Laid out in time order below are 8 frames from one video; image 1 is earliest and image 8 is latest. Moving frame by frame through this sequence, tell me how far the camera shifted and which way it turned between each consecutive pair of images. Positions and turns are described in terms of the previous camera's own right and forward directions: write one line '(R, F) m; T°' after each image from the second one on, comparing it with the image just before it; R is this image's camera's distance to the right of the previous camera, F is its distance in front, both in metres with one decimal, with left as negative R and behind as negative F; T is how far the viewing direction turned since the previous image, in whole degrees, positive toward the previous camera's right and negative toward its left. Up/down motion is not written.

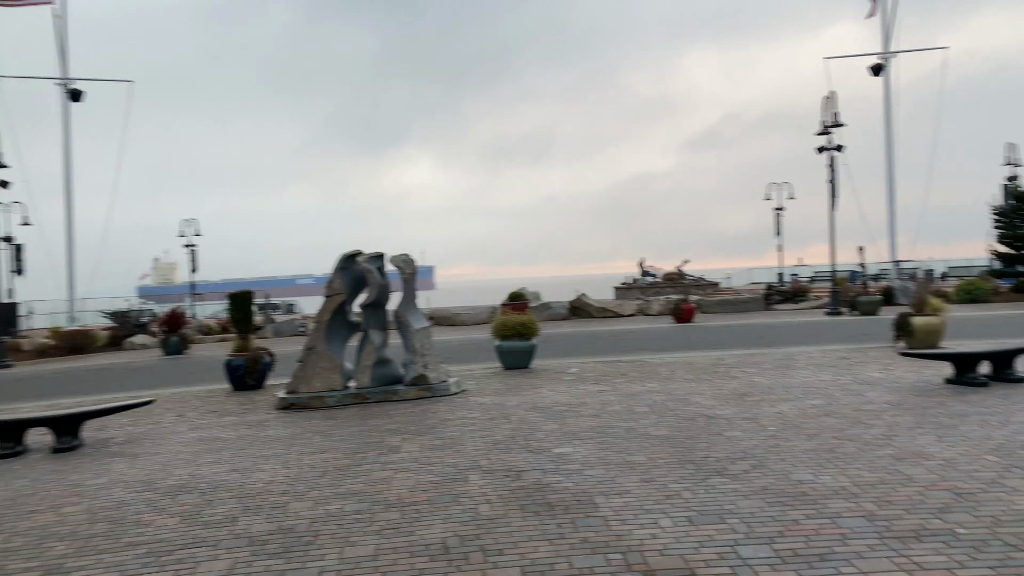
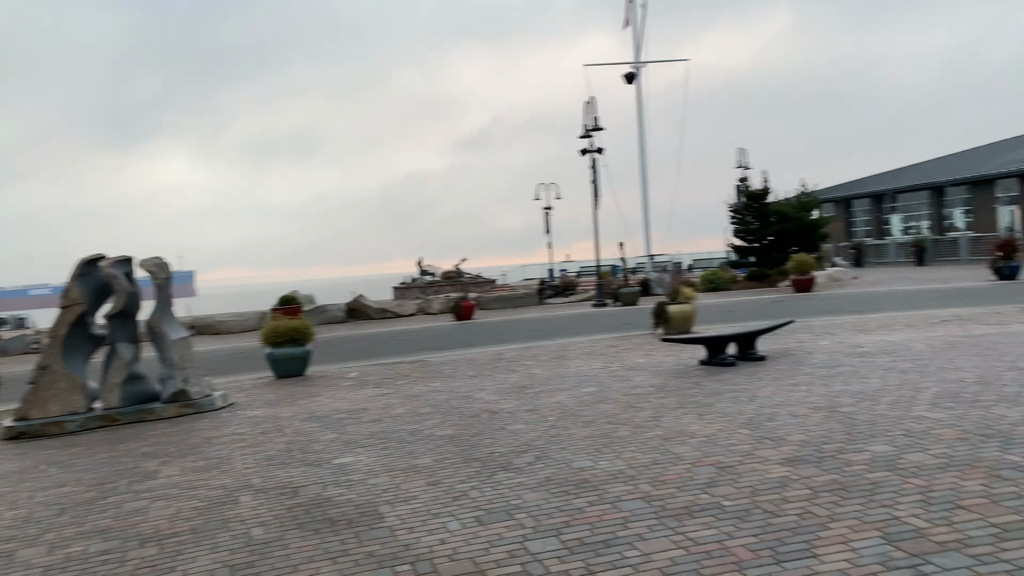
(0.0, +0.2) m; +16°
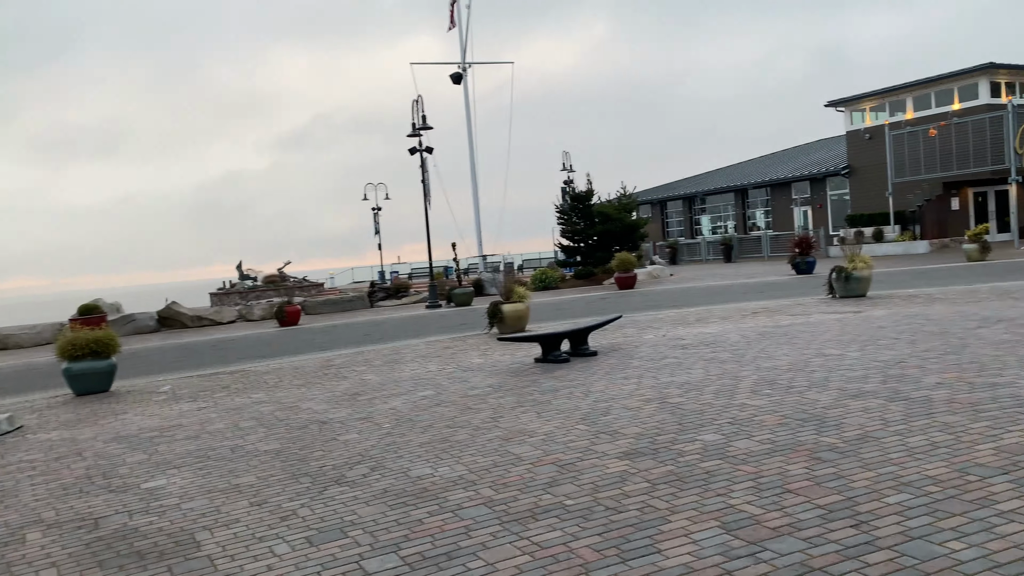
(0.0, +0.3) m; +12°
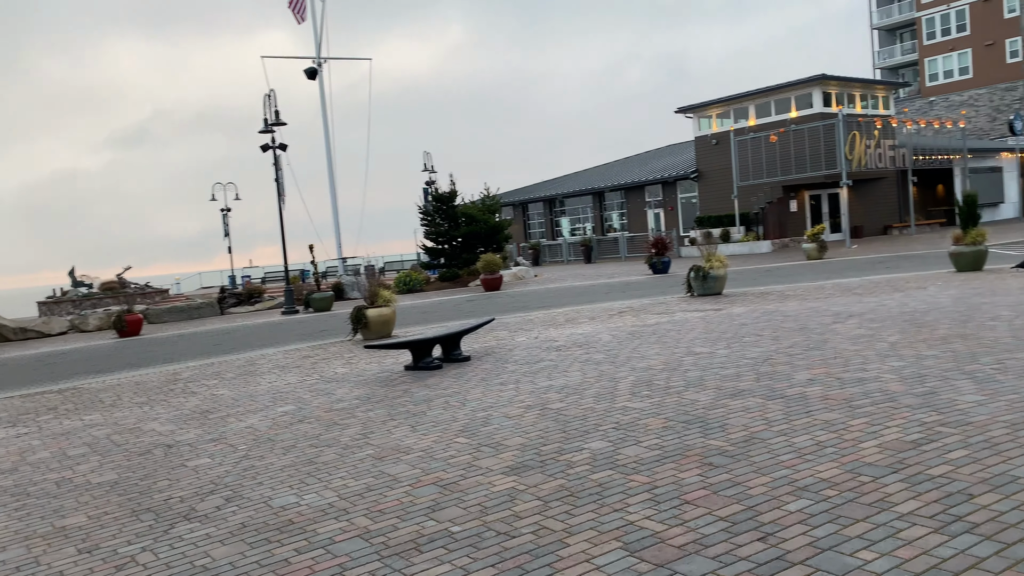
(-0.1, +0.5) m; +10°
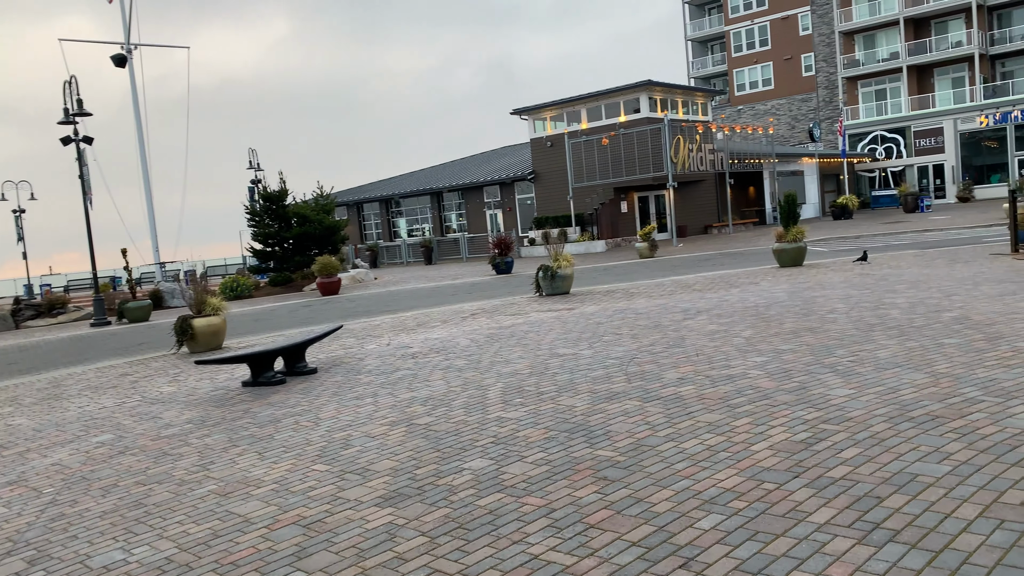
(-0.2, +0.6) m; +12°
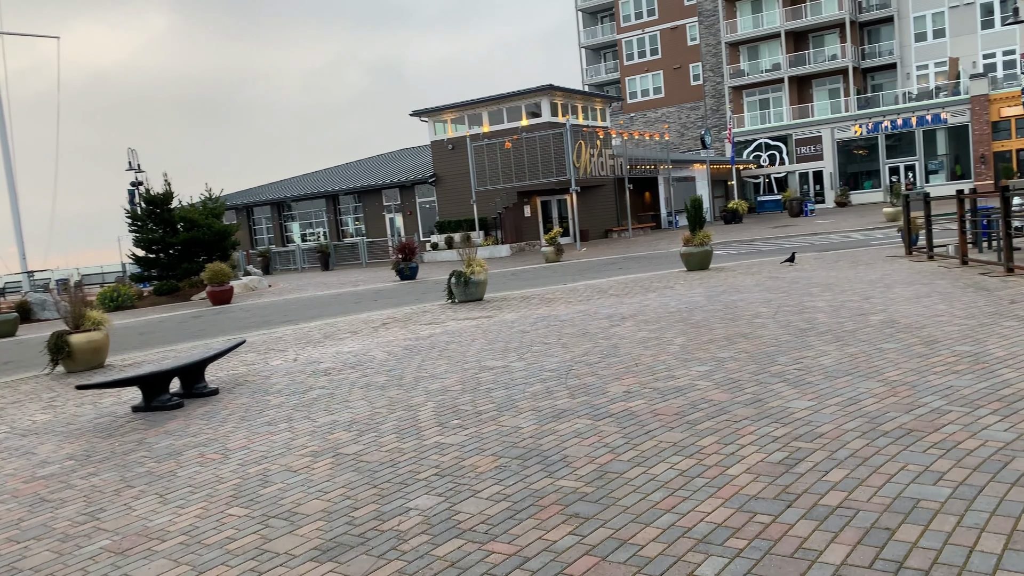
(-0.3, +0.6) m; +8°
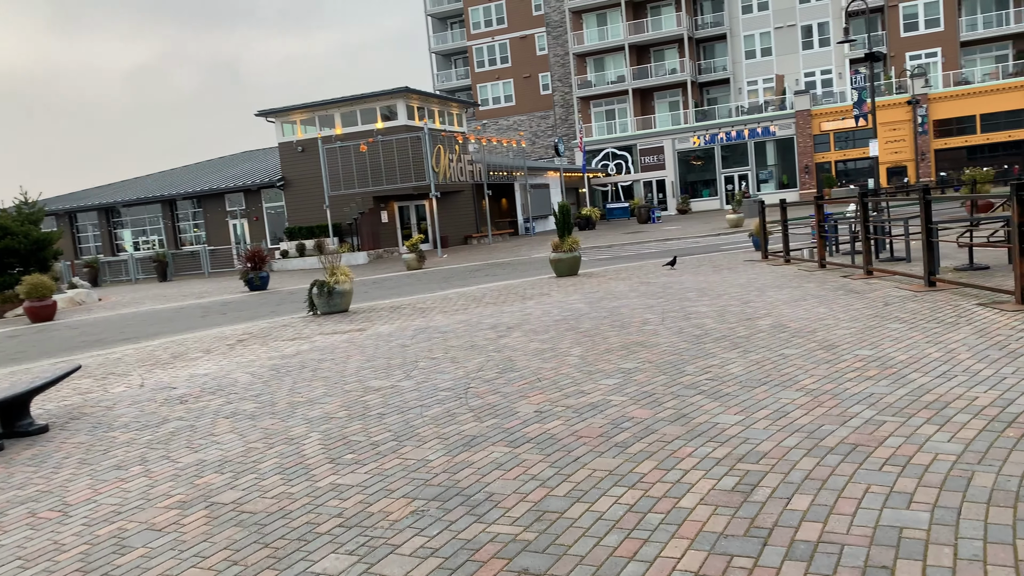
(-0.3, +0.7) m; +11°
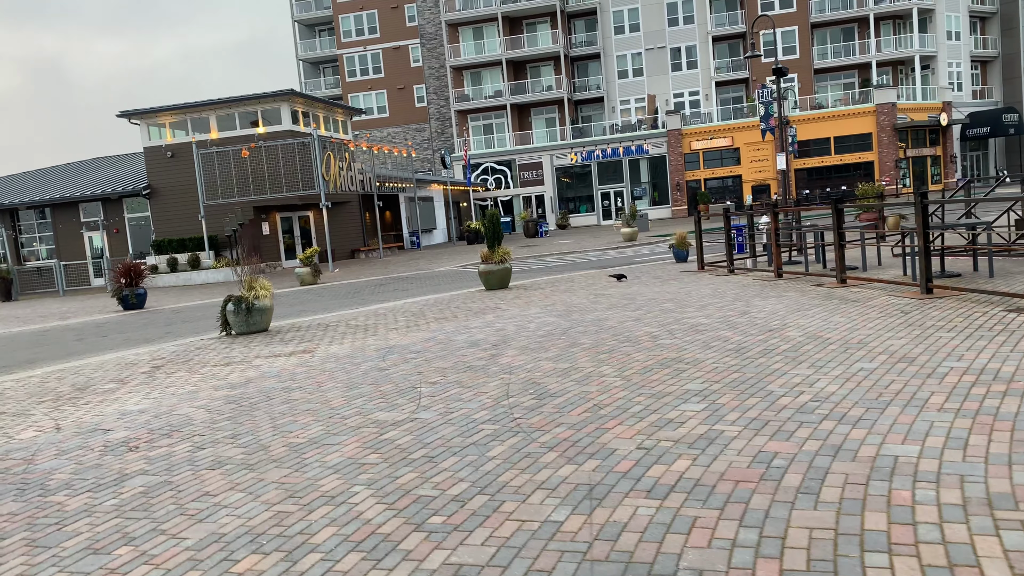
(-1.4, +1.3) m; +10°
